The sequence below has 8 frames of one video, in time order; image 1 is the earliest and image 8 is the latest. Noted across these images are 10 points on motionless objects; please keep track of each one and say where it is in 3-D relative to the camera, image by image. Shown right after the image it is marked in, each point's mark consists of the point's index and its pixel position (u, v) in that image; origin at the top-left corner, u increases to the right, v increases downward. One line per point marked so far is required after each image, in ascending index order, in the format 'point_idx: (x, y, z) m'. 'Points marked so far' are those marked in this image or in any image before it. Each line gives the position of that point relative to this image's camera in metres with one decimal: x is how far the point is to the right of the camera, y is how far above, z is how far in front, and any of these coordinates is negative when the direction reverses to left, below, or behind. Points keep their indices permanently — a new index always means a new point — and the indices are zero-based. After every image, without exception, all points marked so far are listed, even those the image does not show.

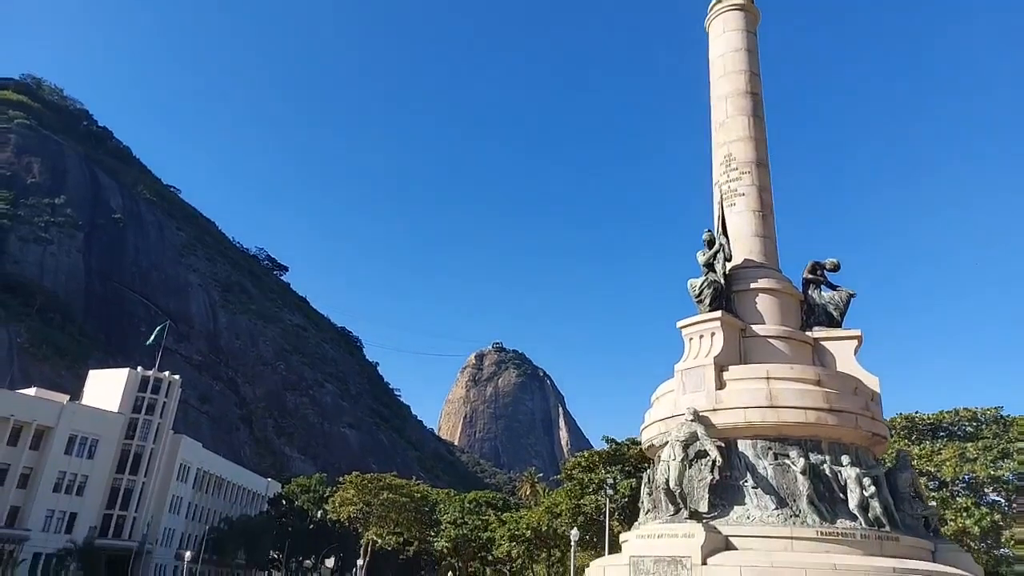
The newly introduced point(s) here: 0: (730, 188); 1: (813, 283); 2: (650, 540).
0: (+4.6, +2.1, +14.5) m
1: (+6.0, +0.1, +13.7) m
2: (+2.1, -3.8, +10.4) m
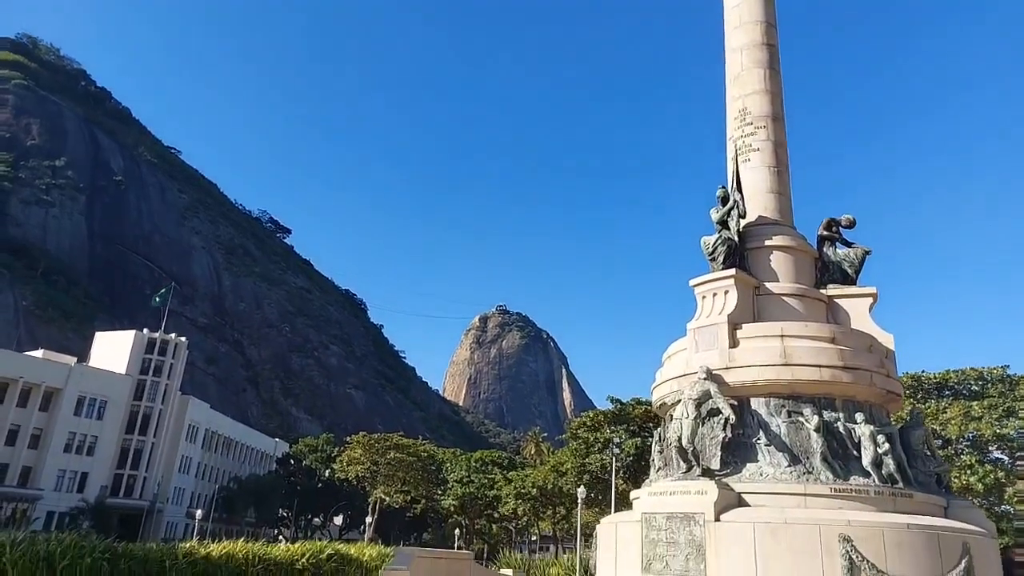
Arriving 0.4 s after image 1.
0: (+4.8, +3.0, +14.1) m
1: (+6.2, +0.9, +13.4) m
2: (+2.3, -3.2, +10.4) m
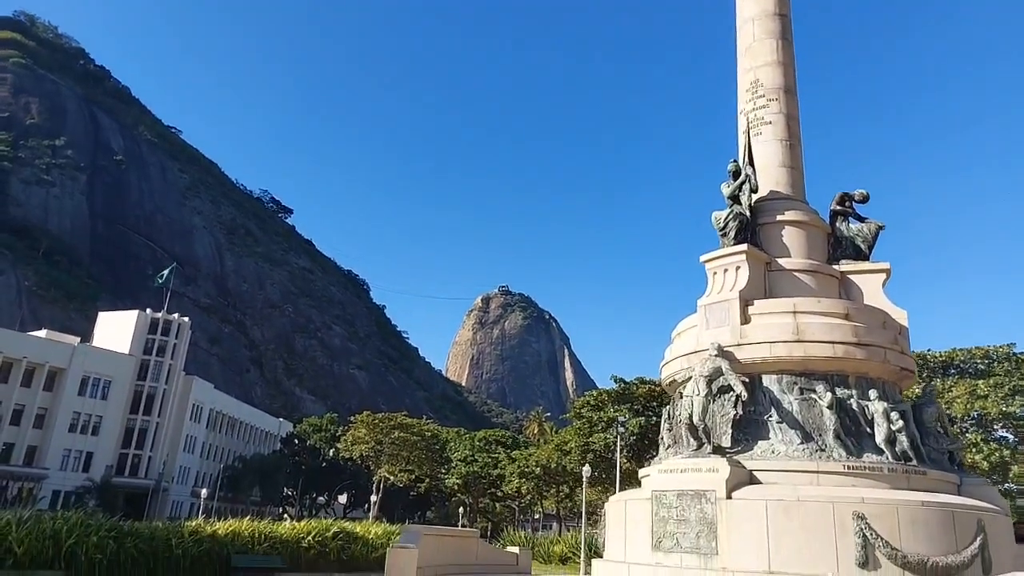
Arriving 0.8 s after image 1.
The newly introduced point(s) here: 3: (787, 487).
0: (+4.9, +3.4, +13.8) m
1: (+6.3, +1.4, +13.2) m
2: (+2.4, -2.8, +10.3) m
3: (+3.8, -2.8, +9.5) m
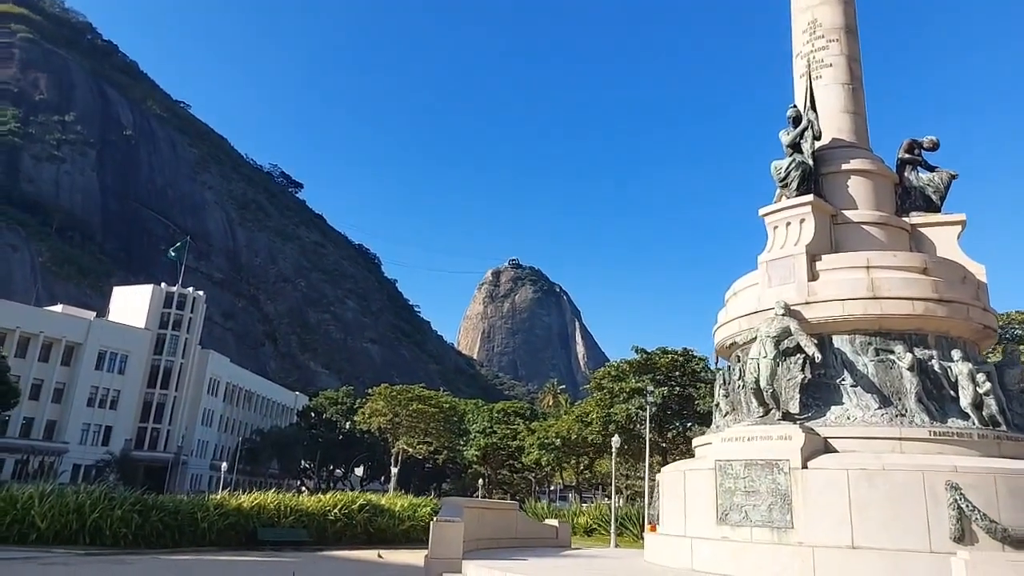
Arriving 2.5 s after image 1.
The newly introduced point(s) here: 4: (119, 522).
0: (+5.6, +4.3, +12.7) m
1: (+7.0, +2.2, +12.2) m
2: (+3.1, -2.2, +9.5) m
3: (+4.5, -2.1, +8.7) m
4: (-9.2, -5.5, +16.1) m
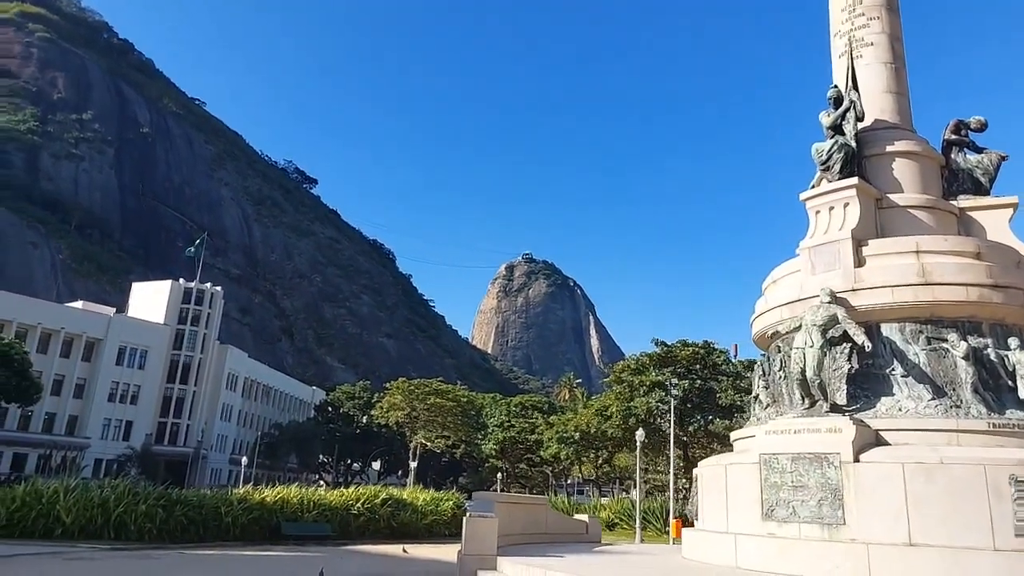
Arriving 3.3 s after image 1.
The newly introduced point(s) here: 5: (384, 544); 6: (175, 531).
0: (+6.1, +4.5, +12.3) m
1: (+7.5, +2.4, +11.7) m
2: (+3.6, -2.0, +9.1) m
3: (+5.0, -1.9, +8.3) m
4: (-8.6, -5.4, +16.0) m
5: (-3.5, -7.1, +18.9) m
6: (-8.1, -5.8, +16.4) m
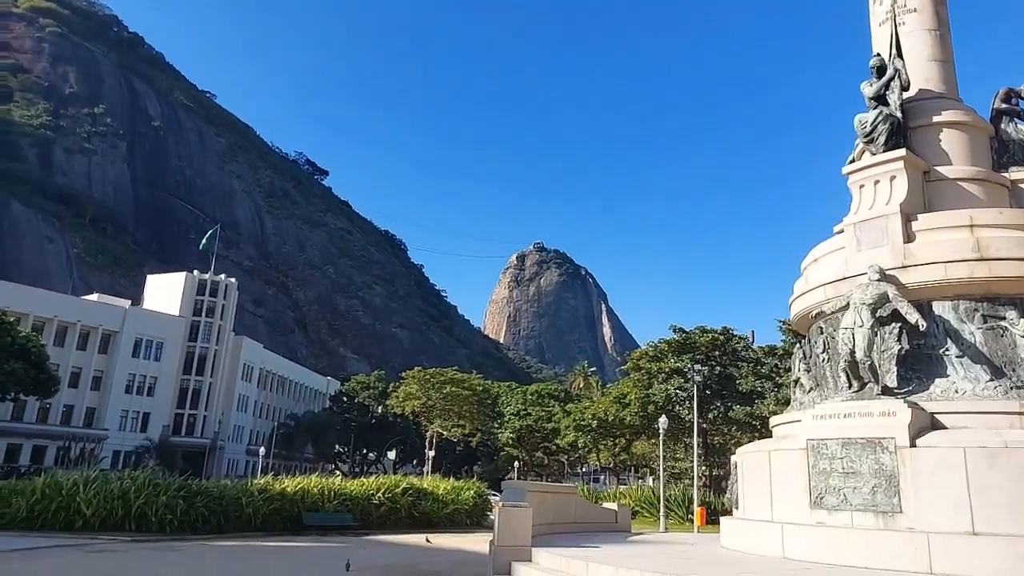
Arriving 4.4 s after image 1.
0: (+6.6, +4.8, +11.7) m
1: (+8.0, +2.8, +11.1) m
2: (+4.1, -1.7, +8.7) m
3: (+5.4, -1.6, +7.9) m
4: (-8.0, -5.1, +15.8) m
5: (-2.8, -6.7, +18.6) m
6: (-7.5, -5.5, +16.2) m
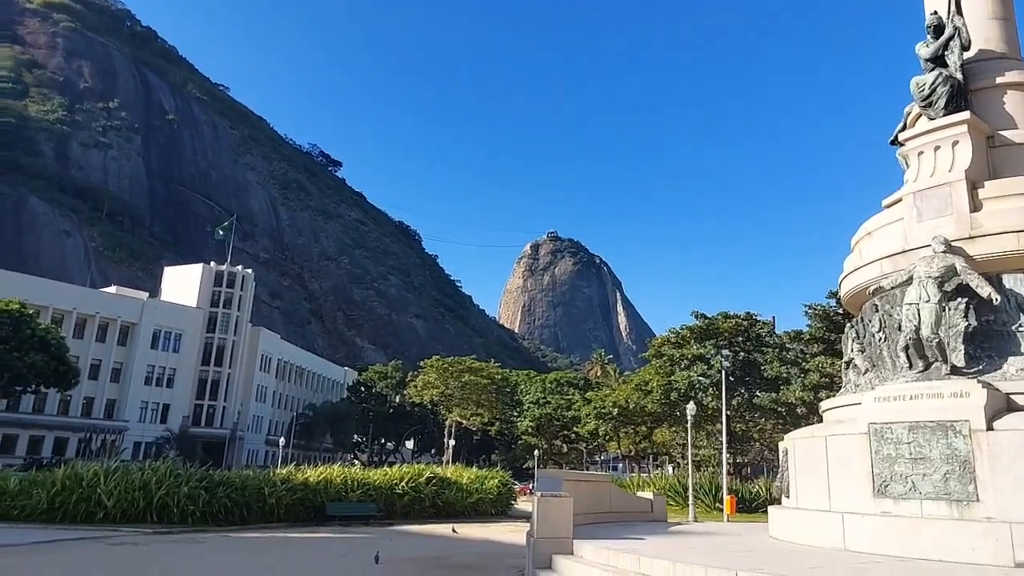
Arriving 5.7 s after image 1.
0: (+7.0, +5.2, +10.9) m
1: (+8.4, +3.2, +10.3) m
2: (+4.5, -1.4, +8.1) m
3: (+5.9, -1.3, +7.2) m
4: (-7.4, -4.8, +15.5) m
5: (-2.1, -6.3, +18.2) m
6: (-6.8, -5.2, +15.9) m
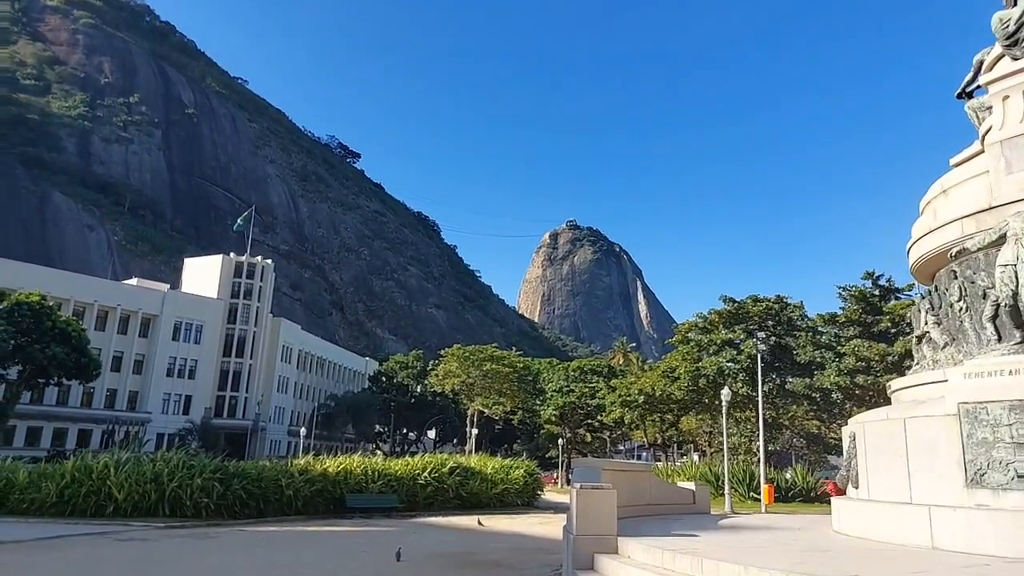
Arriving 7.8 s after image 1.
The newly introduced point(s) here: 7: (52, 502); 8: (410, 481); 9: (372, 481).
0: (+7.4, +5.7, +9.7) m
1: (+8.8, +3.7, +9.1) m
2: (+4.9, -0.9, +7.0) m
3: (+6.2, -0.9, +6.1) m
4: (-6.7, -4.4, +14.8) m
5: (-1.4, -5.8, +17.4) m
6: (-6.1, -4.8, +15.2) m
7: (-9.5, -4.4, +14.2) m
8: (-2.7, -5.2, +18.4) m
9: (-3.6, -5.0, +17.6) m
